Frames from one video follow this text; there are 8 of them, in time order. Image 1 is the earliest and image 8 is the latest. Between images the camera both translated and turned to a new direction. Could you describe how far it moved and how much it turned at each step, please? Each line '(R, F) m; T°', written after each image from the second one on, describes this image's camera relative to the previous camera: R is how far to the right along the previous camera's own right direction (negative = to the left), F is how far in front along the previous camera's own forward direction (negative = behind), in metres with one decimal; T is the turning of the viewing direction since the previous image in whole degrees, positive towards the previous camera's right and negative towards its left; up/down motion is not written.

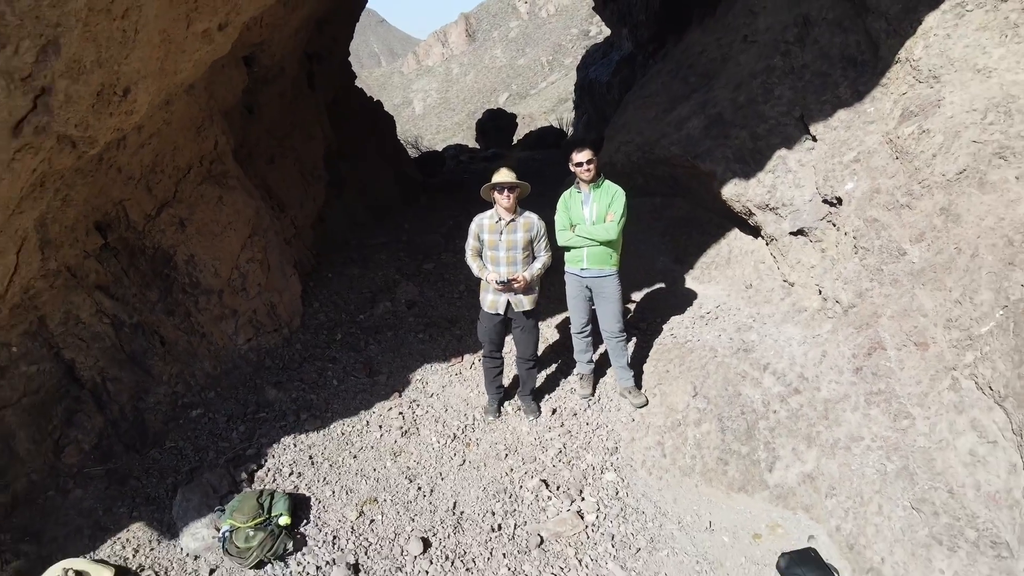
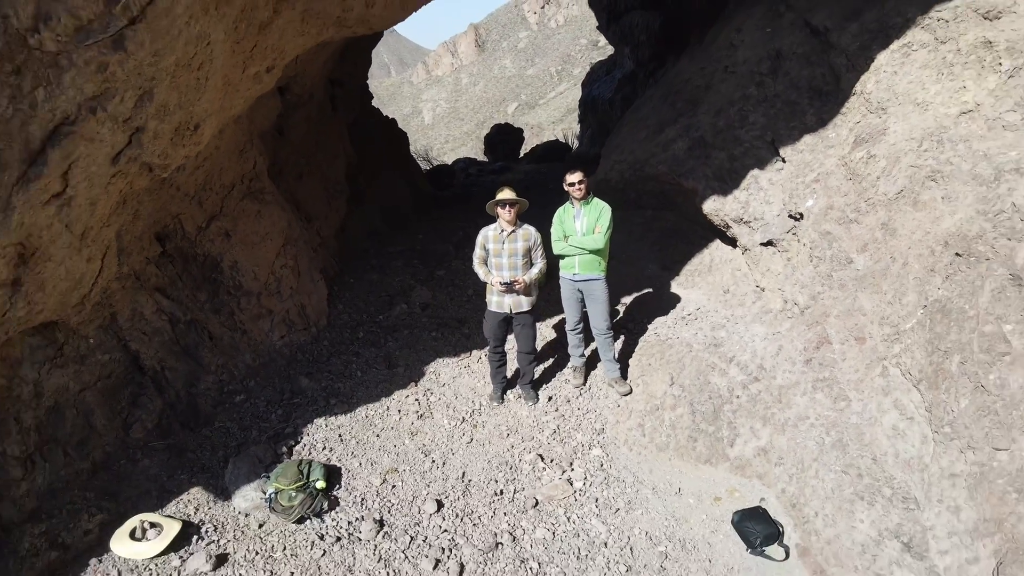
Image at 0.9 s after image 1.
(0.0, -0.5) m; -1°
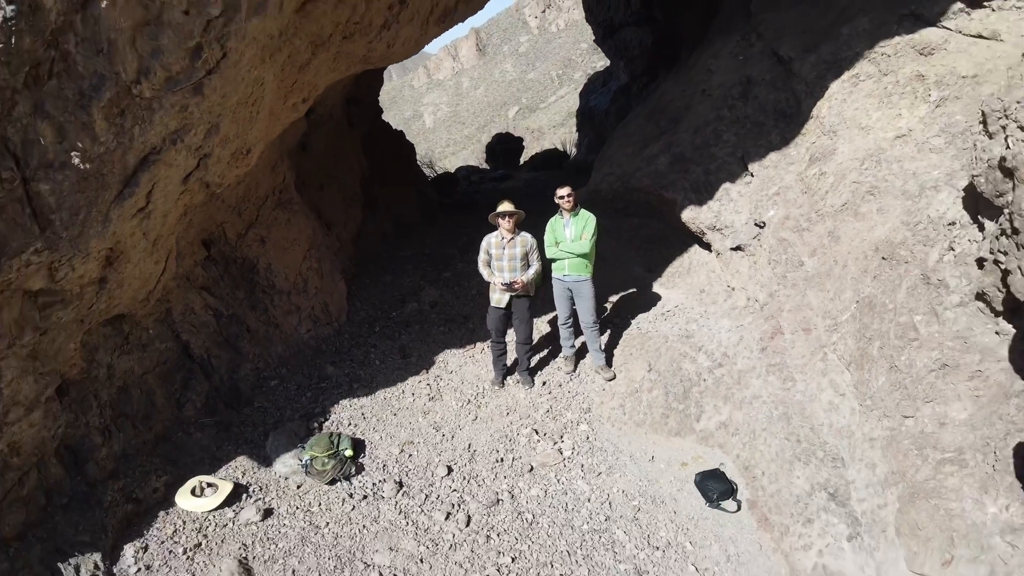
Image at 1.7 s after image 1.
(0.0, -0.6) m; 0°
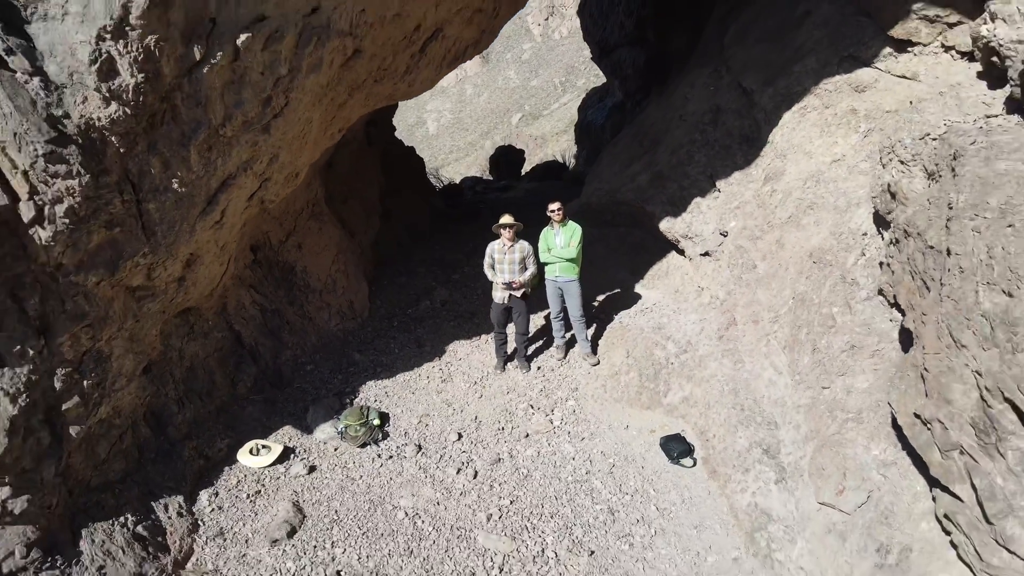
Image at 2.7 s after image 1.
(0.0, -0.8) m; 0°
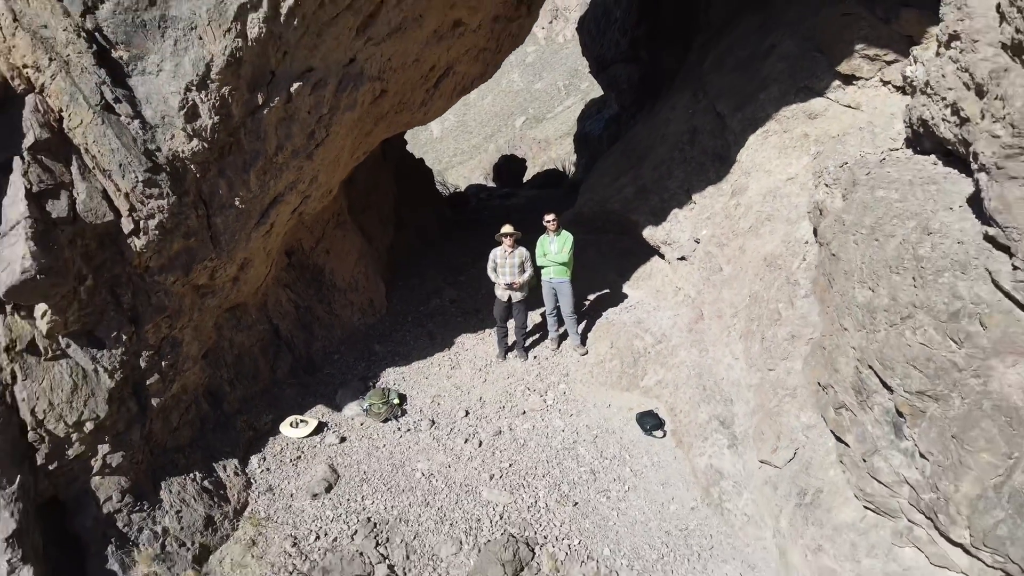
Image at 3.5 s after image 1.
(0.0, -0.8) m; 0°
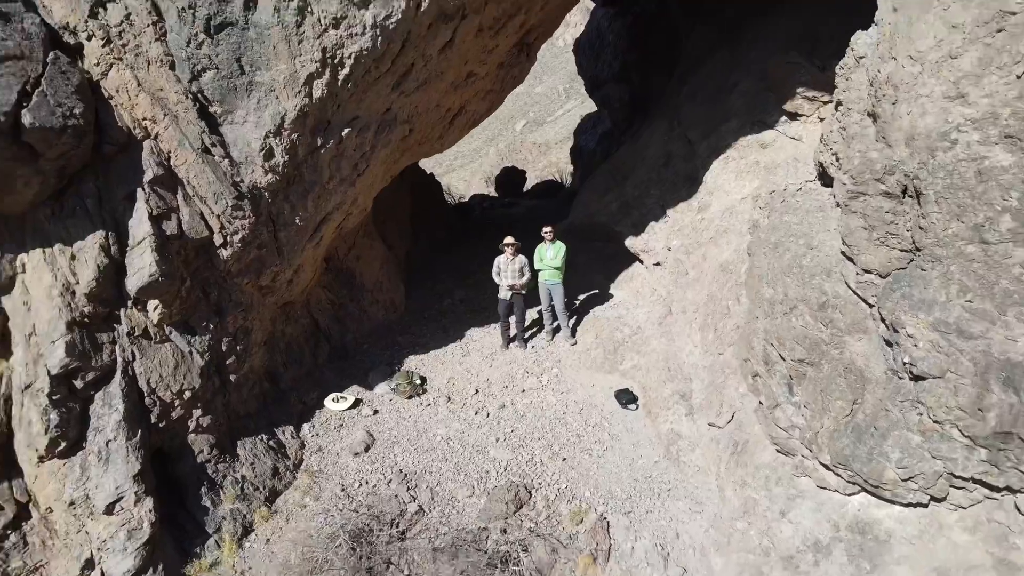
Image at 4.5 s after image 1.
(0.0, -1.1) m; 0°
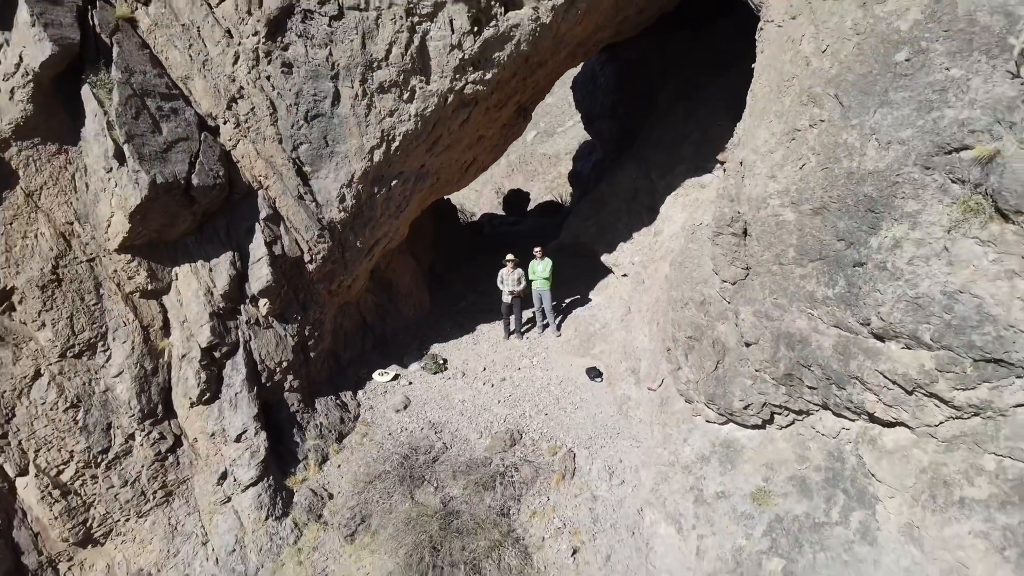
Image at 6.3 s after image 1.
(+0.1, -2.2) m; -1°
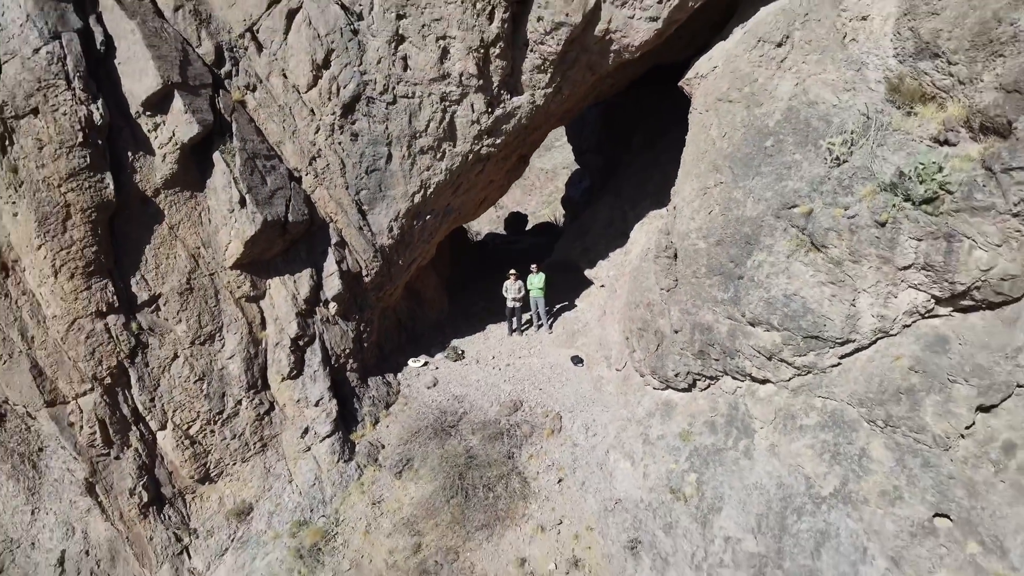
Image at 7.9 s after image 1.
(-0.1, -2.6) m; 0°
